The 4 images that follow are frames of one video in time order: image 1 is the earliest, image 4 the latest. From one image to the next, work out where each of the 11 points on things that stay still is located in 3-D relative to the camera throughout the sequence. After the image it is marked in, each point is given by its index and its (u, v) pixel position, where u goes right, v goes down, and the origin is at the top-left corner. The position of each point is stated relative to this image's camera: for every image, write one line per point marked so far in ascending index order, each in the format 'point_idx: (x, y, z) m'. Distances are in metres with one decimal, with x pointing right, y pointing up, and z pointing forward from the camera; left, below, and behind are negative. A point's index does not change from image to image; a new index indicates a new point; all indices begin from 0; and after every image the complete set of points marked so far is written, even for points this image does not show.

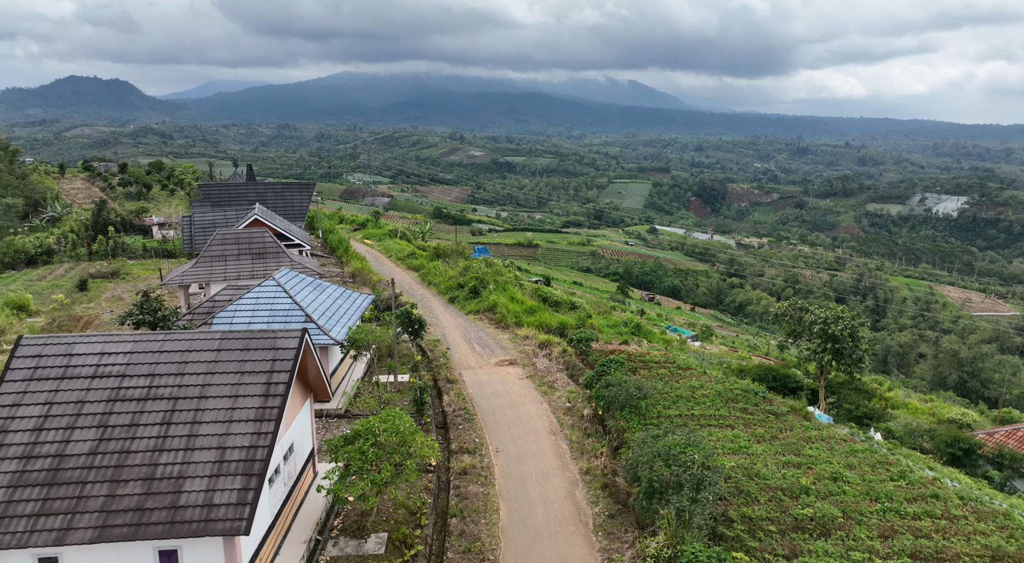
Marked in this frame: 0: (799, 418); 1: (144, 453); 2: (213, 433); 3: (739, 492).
0: (+7.3, -3.4, +18.7) m
1: (-5.1, -2.4, +10.2) m
2: (-4.2, -2.1, +10.5) m
3: (+4.1, -3.8, +13.5) m
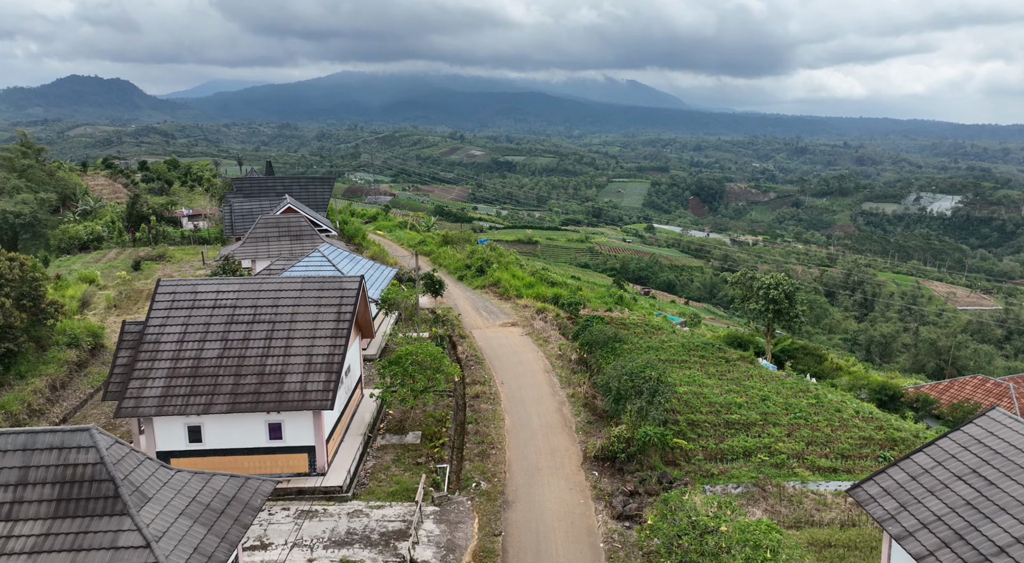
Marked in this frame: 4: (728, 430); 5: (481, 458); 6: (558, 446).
0: (+7.3, -2.5, +23.0) m
1: (-5.0, -1.5, +14.6) m
2: (-4.2, -1.2, +14.8) m
3: (+4.2, -3.0, +17.8) m
4: (+4.9, -3.3, +16.7) m
5: (-0.7, -3.8, +16.0) m
6: (+1.1, -3.7, +16.6) m
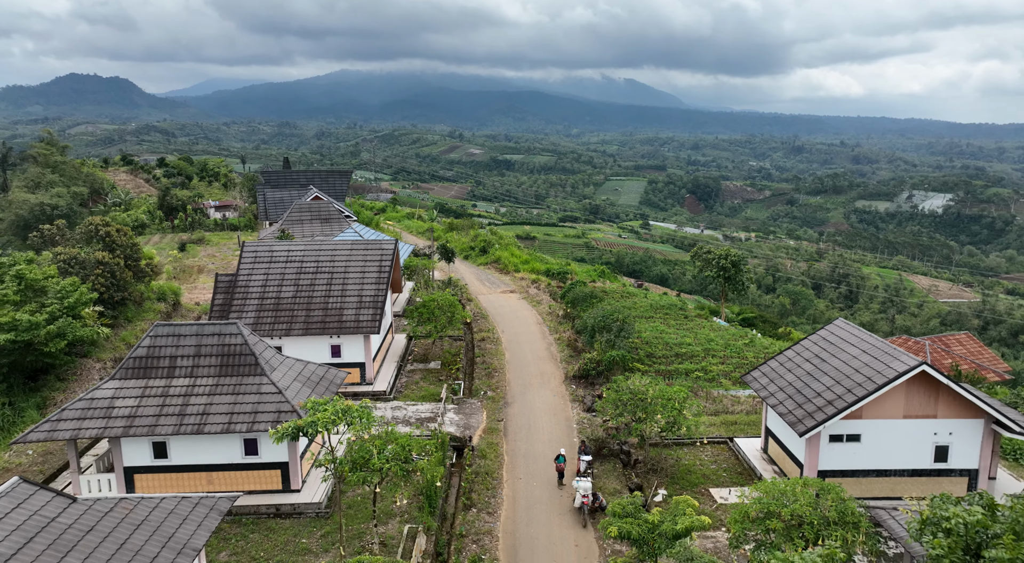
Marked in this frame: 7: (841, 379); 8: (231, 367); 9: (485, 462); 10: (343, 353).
0: (+7.3, -1.4, +28.1) m
1: (-5.1, -0.4, +19.6) m
2: (-4.2, -0.2, +19.8) m
3: (+4.1, -1.9, +22.9) m
4: (+4.9, -2.3, +21.8) m
5: (-0.7, -2.8, +21.1) m
6: (+1.0, -2.6, +21.6) m
7: (+6.1, -1.8, +13.7) m
8: (-5.3, -1.6, +14.0) m
9: (-0.6, -3.9, +15.8) m
10: (-4.4, -1.8, +19.3) m
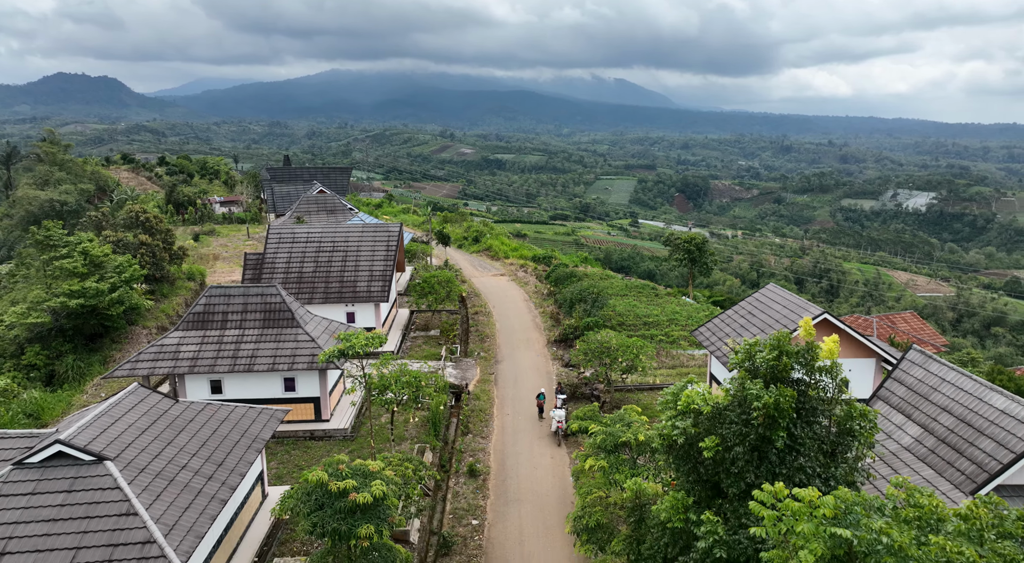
0: (+6.8, -0.7, +31.5) m
1: (-5.4, +0.3, +22.8) m
2: (-4.5, +0.6, +23.1) m
3: (+3.8, -1.2, +26.2) m
4: (+4.5, -1.5, +25.1) m
5: (-1.0, -2.0, +24.4) m
6: (+0.7, -1.9, +24.9) m
7: (+5.9, -1.1, +17.1) m
8: (-5.6, -0.9, +17.2) m
9: (-0.9, -3.1, +19.1) m
10: (-4.7, -1.1, +22.5) m
